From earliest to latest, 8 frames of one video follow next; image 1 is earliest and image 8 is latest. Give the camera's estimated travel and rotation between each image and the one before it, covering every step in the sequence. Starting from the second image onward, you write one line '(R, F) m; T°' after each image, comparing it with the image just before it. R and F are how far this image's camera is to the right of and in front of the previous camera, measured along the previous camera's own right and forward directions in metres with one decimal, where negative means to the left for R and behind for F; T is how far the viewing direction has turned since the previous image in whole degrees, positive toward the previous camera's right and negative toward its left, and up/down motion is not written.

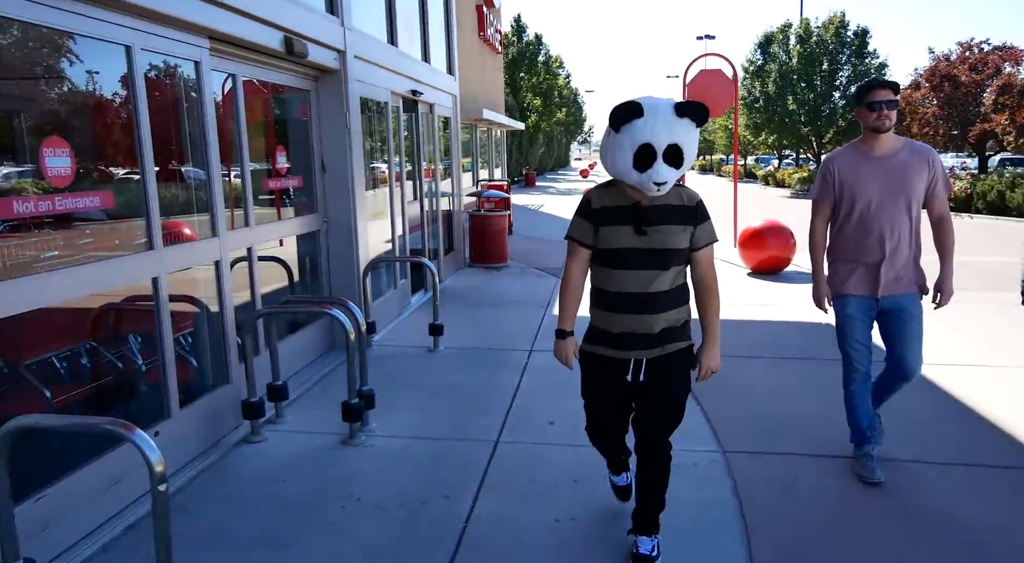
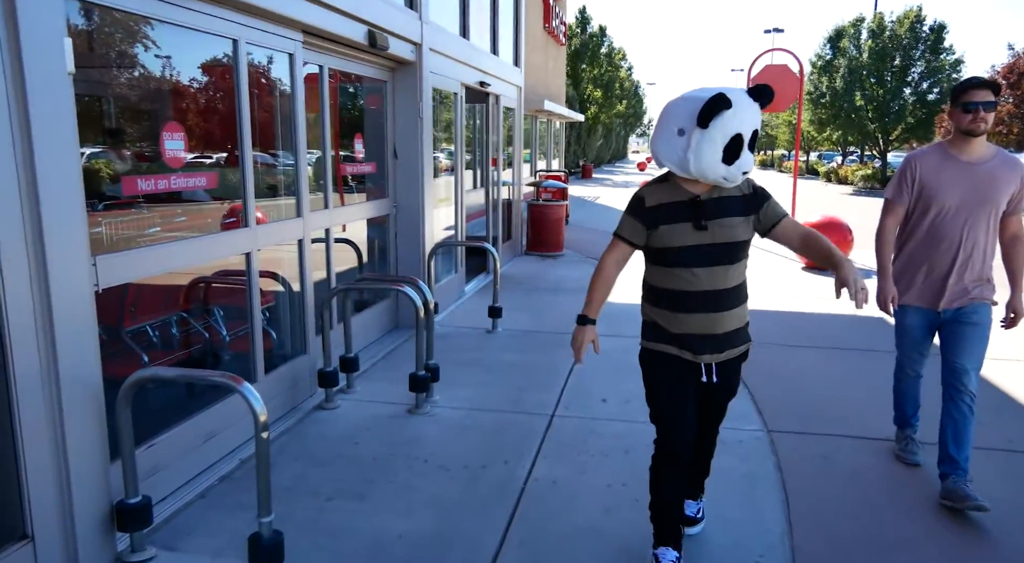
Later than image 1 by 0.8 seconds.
(0.0, -0.2) m; -5°
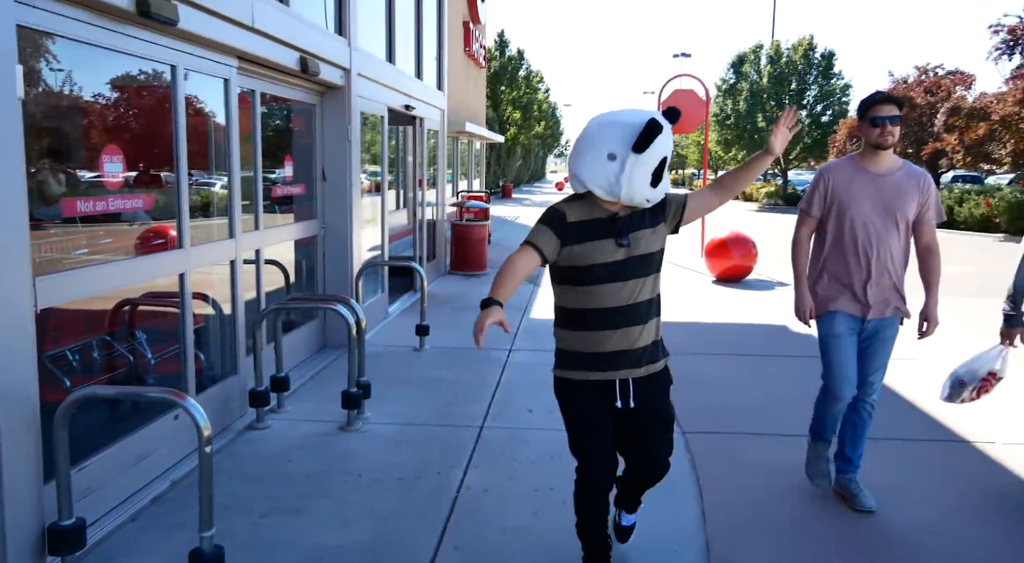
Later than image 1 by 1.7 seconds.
(0.0, -0.2) m; +6°
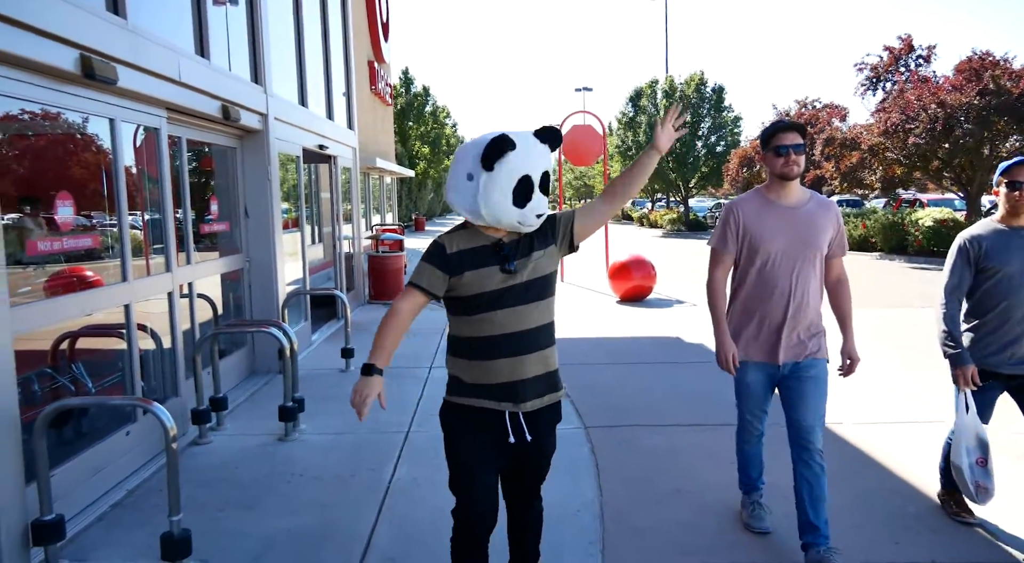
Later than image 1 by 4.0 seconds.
(0.0, -0.6) m; +7°
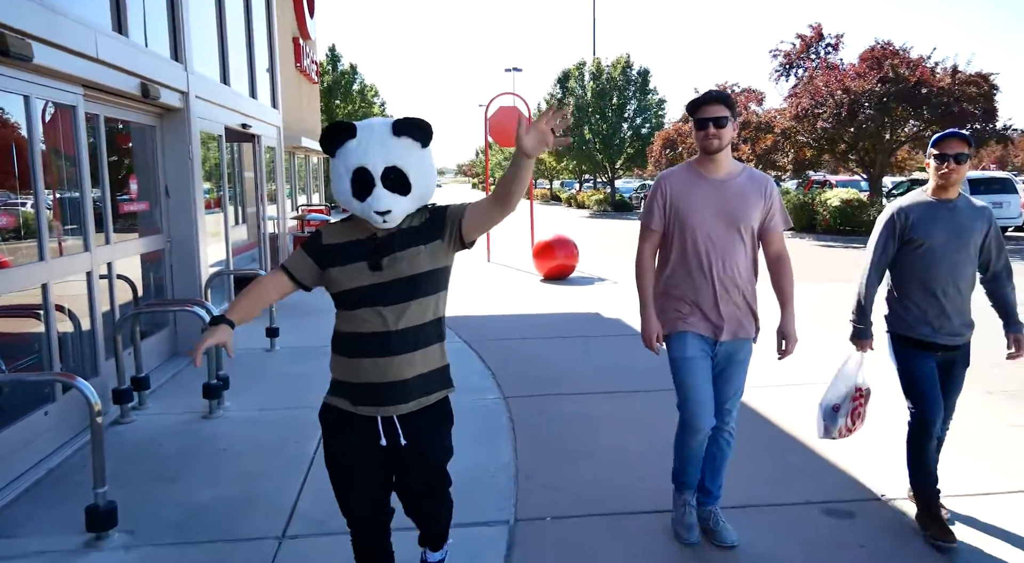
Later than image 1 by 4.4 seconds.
(+0.1, -0.2) m; +5°
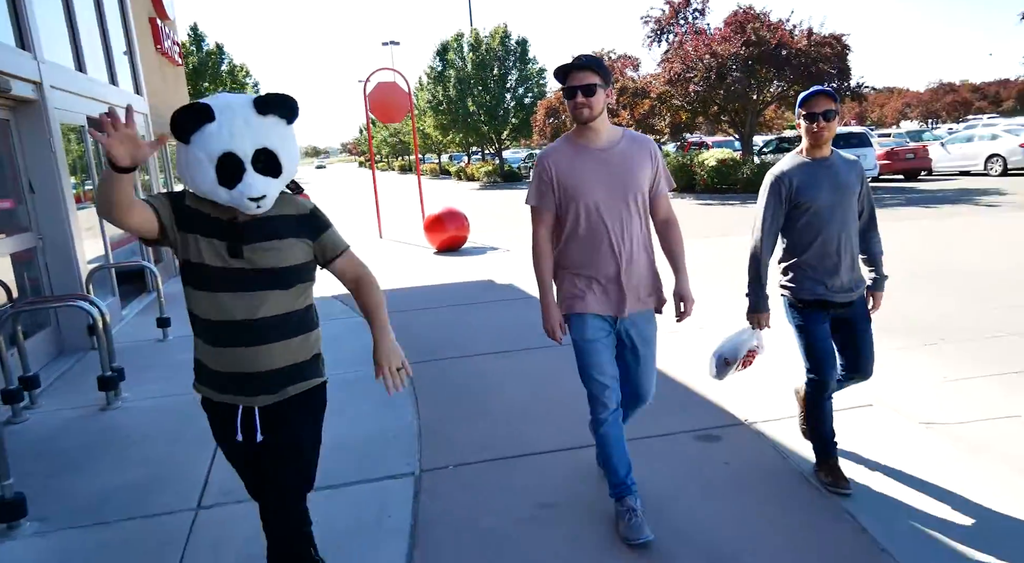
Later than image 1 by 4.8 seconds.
(0.0, -0.3) m; +8°
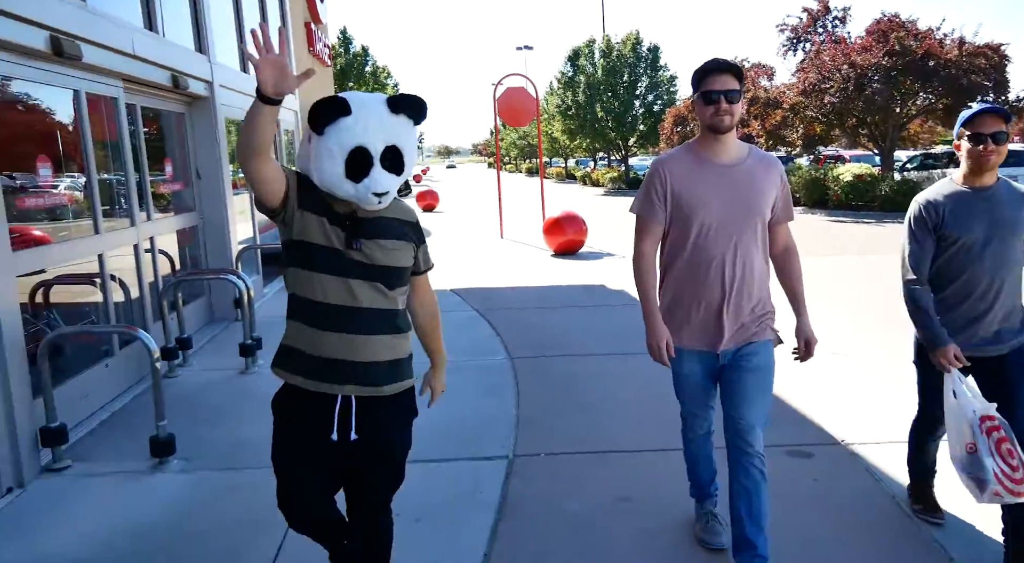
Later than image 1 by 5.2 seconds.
(+0.1, -0.2) m; -9°
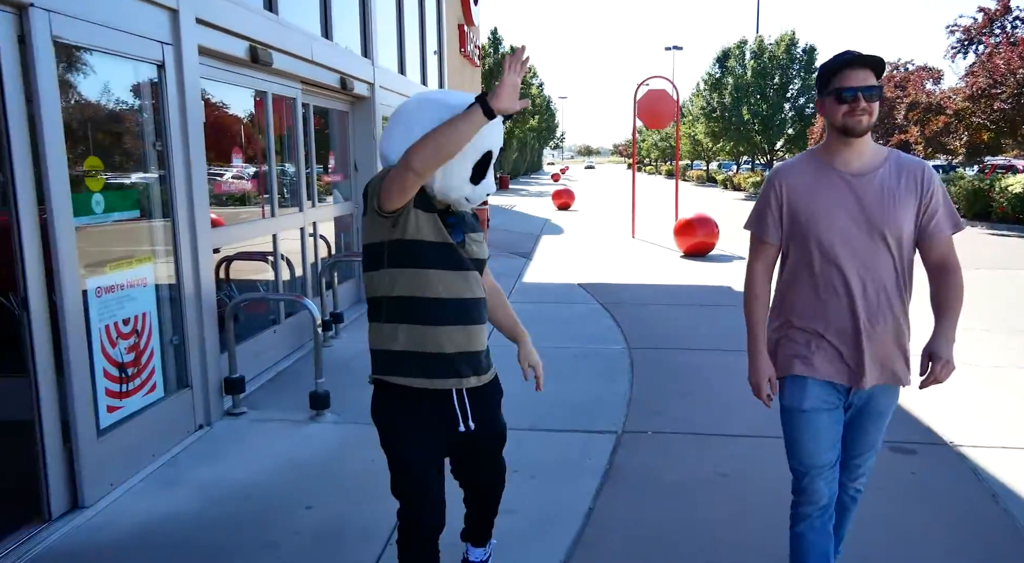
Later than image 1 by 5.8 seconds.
(+0.1, -0.3) m; -10°
